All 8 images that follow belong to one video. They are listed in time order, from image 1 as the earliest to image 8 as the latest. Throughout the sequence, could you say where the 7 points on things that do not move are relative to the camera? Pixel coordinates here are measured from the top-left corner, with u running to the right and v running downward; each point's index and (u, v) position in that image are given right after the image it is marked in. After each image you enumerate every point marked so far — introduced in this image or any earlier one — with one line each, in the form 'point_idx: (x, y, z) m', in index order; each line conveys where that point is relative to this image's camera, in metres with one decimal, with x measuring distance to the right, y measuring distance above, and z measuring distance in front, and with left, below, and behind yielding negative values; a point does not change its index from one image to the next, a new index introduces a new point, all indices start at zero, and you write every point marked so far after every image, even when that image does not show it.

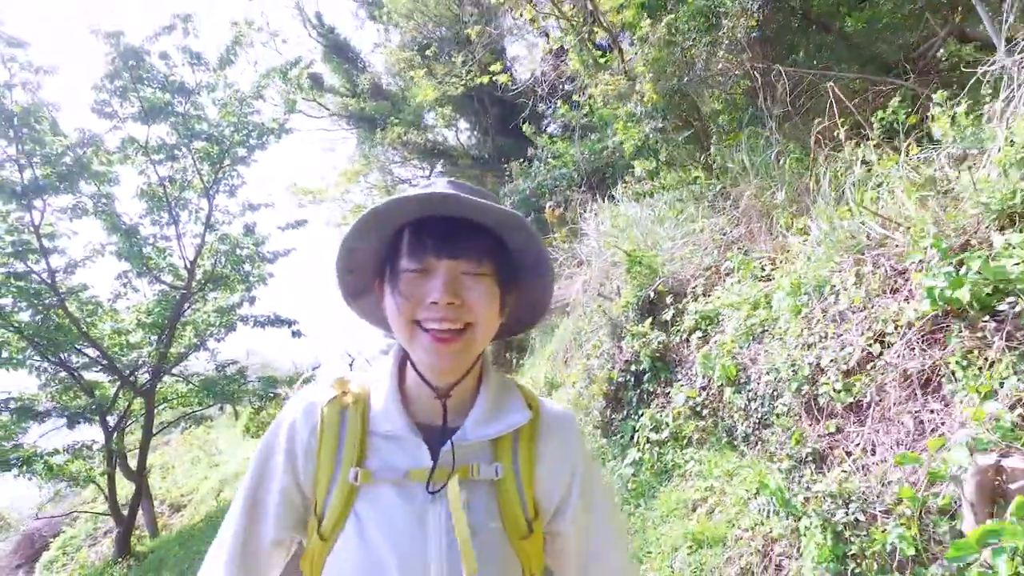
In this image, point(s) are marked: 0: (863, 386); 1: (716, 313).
0: (+1.4, -0.4, +2.7) m
1: (+1.3, -0.2, +4.2) m
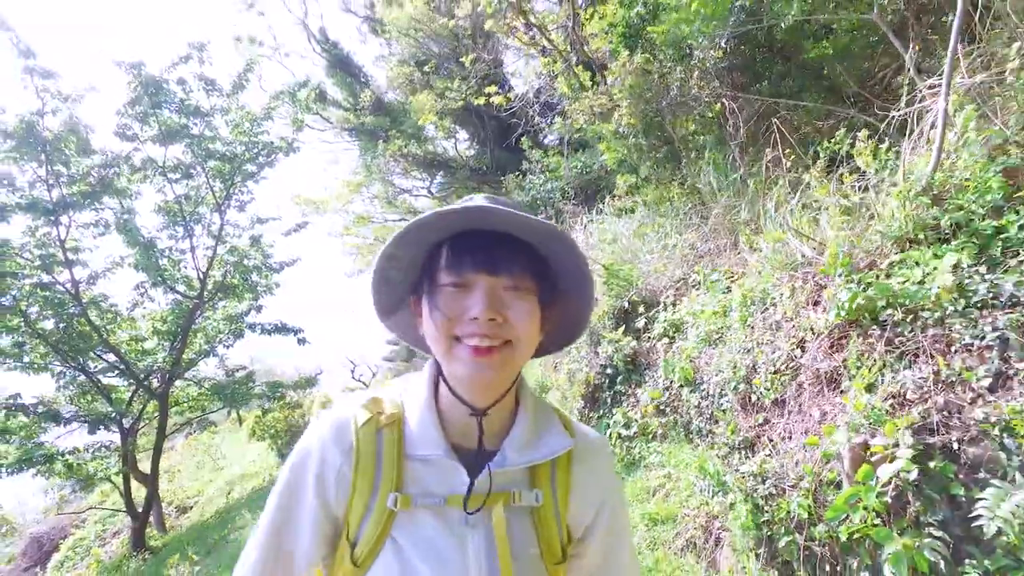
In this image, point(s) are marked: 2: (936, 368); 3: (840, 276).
0: (+1.3, -0.5, +3.2) m
1: (+1.2, -0.2, +4.7) m
2: (+1.6, -0.3, +2.5) m
3: (+1.6, +0.1, +3.3) m
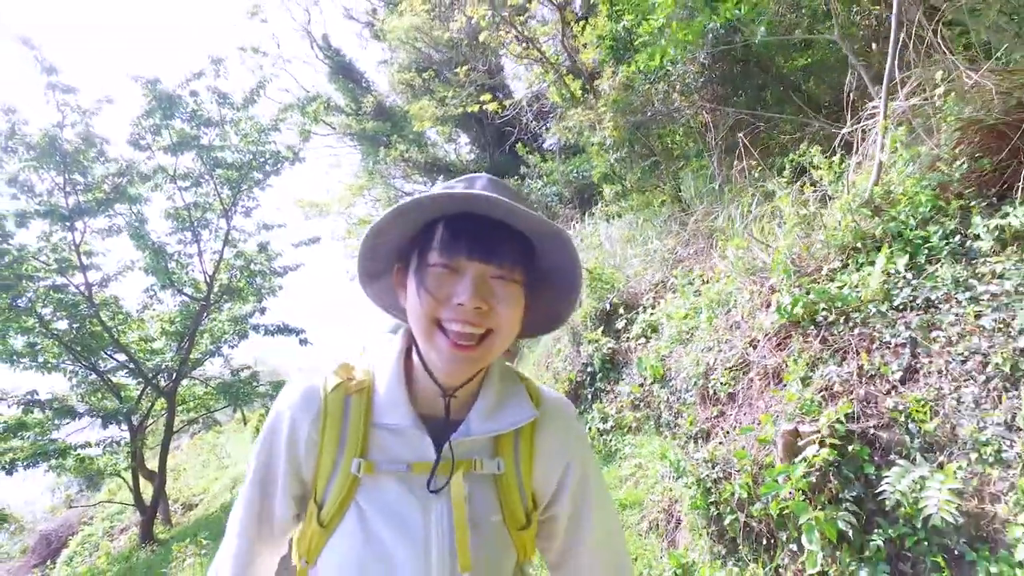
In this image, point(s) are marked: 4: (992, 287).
0: (+1.2, -0.5, +3.5) m
1: (+1.1, -0.3, +5.0) m
2: (+1.5, -0.3, +2.8) m
3: (+1.5, 0.0, +3.6) m
4: (+1.9, 0.0, +2.7) m
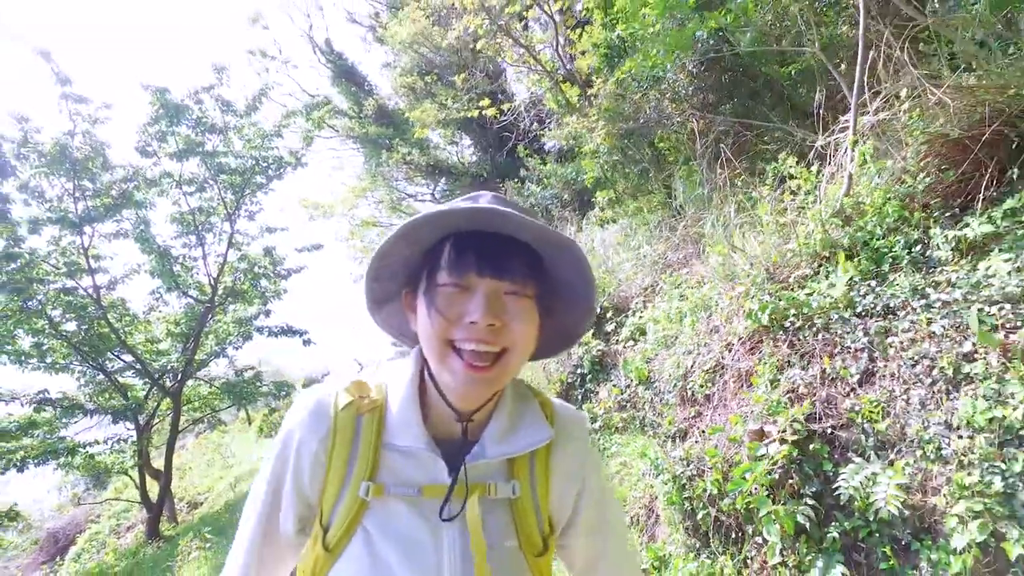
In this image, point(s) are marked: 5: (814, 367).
0: (+1.1, -0.5, +3.6) m
1: (+1.0, -0.3, +5.2) m
2: (+1.4, -0.4, +3.0) m
3: (+1.4, 0.0, +3.8) m
4: (+1.8, 0.0, +2.8) m
5: (+1.4, -0.4, +3.0) m
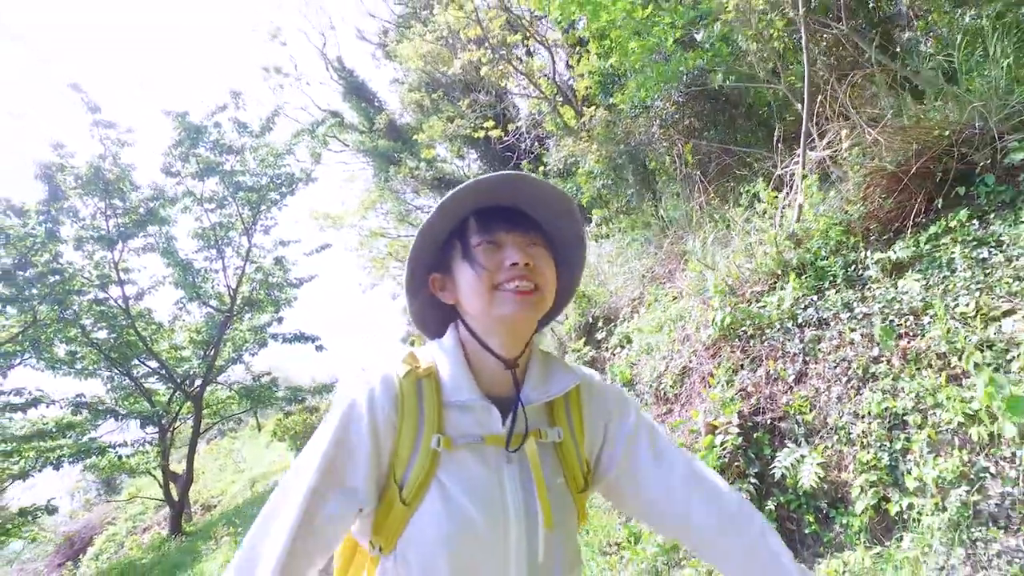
0: (+1.1, -0.6, +4.2) m
1: (+1.0, -0.4, +5.7) m
2: (+1.3, -0.4, +3.5) m
3: (+1.4, -0.1, +4.4) m
4: (+1.8, -0.1, +3.4) m
5: (+1.3, -0.4, +3.6) m
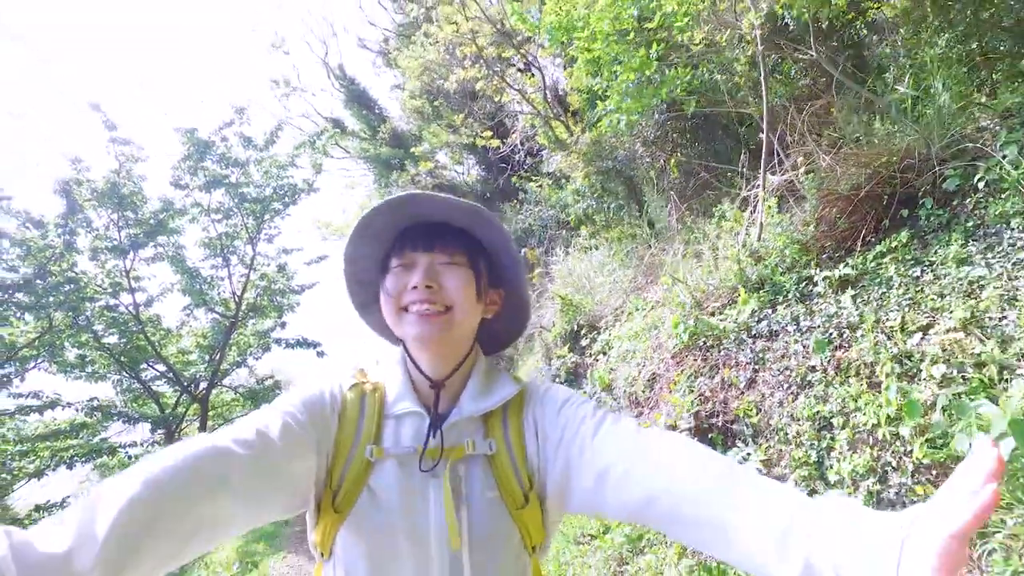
0: (+1.0, -0.7, +4.6) m
1: (+0.9, -0.5, +6.1) m
2: (+1.2, -0.5, +3.9) m
3: (+1.3, -0.2, +4.8) m
4: (+1.7, -0.2, +3.8) m
5: (+1.2, -0.5, +4.0) m
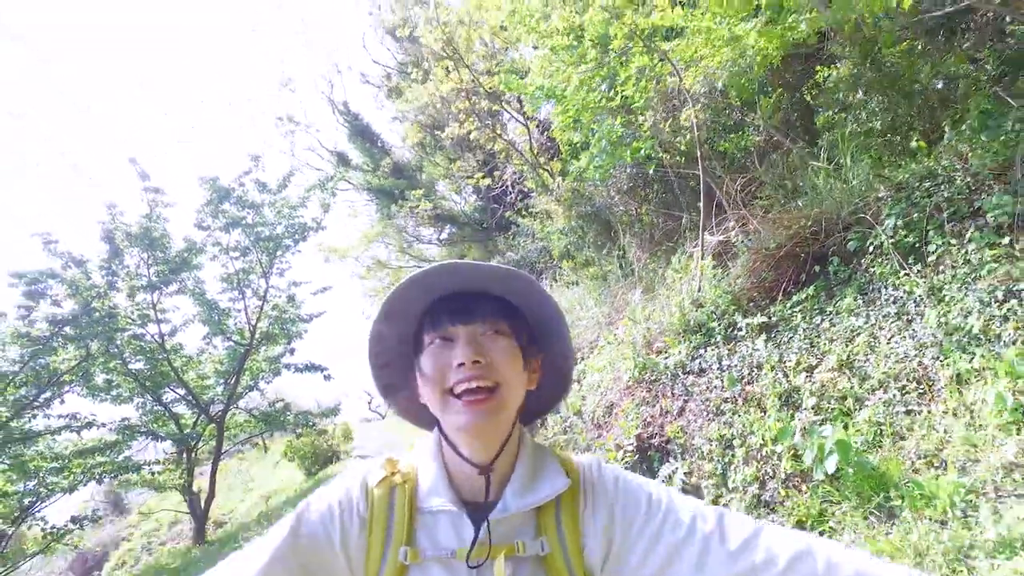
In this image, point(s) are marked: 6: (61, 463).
0: (+0.8, -1.0, +5.5) m
1: (+0.8, -0.9, +7.0) m
2: (+1.1, -0.8, +4.8) m
3: (+1.1, -0.5, +5.7) m
4: (+1.5, -0.5, +4.7) m
5: (+1.1, -0.8, +4.9) m
6: (-5.8, -2.3, +8.6) m
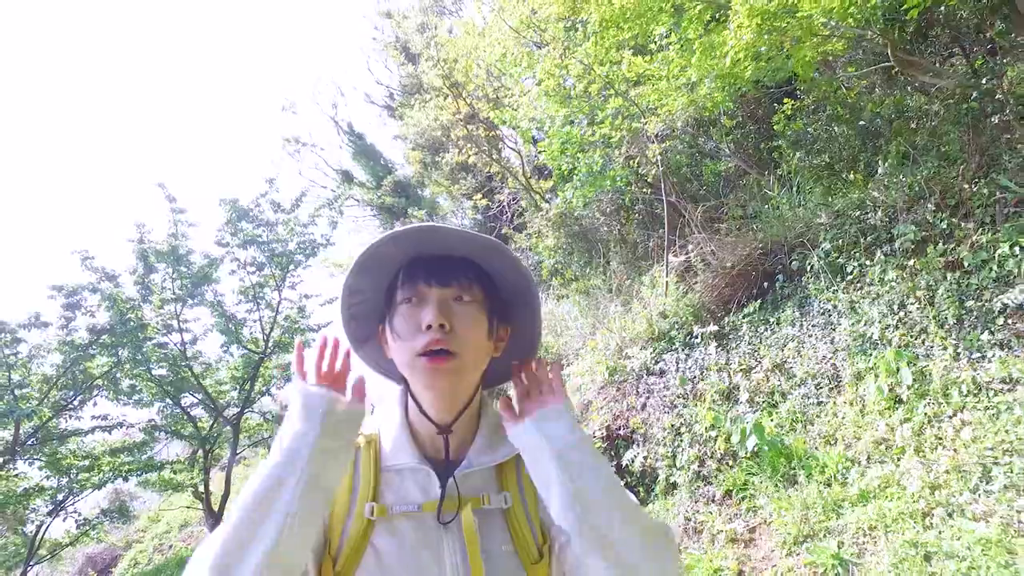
0: (+0.7, -1.2, +6.3) m
1: (+0.7, -1.0, +7.8) m
2: (+1.0, -1.0, +5.6) m
3: (+1.0, -0.7, +6.5) m
4: (+1.5, -0.6, +5.5) m
5: (+1.0, -1.0, +5.7) m
6: (-5.9, -2.4, +9.4) m
